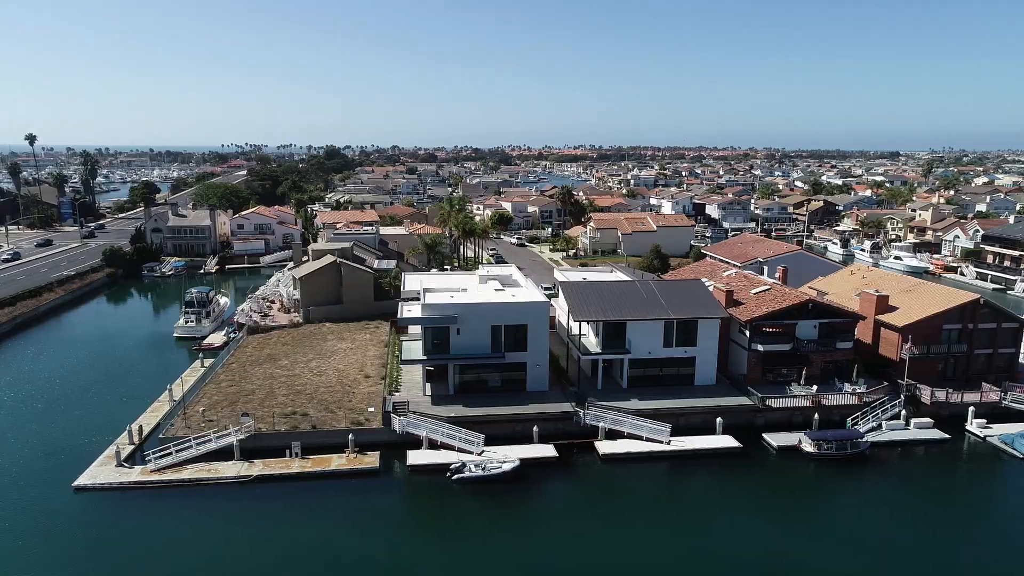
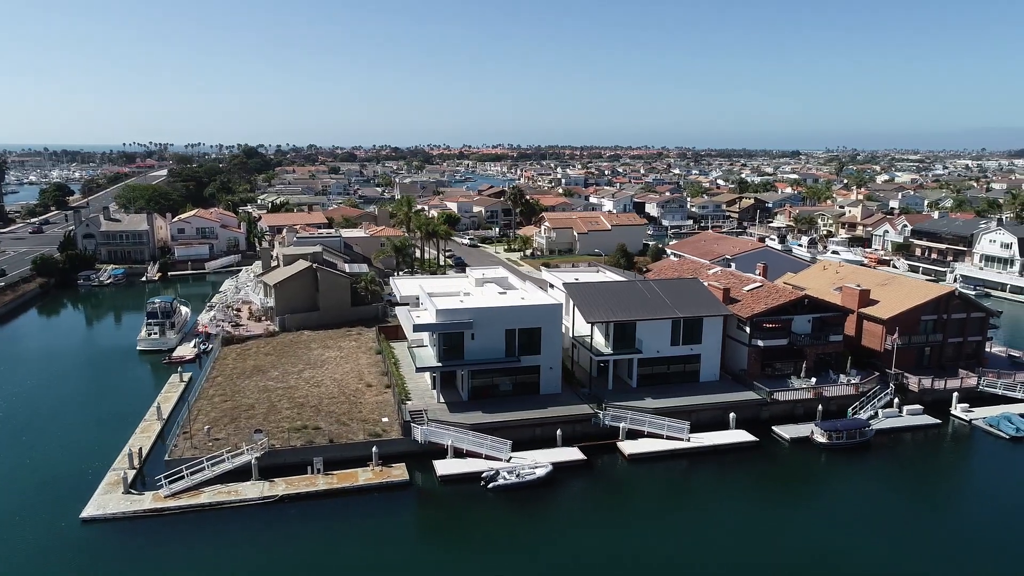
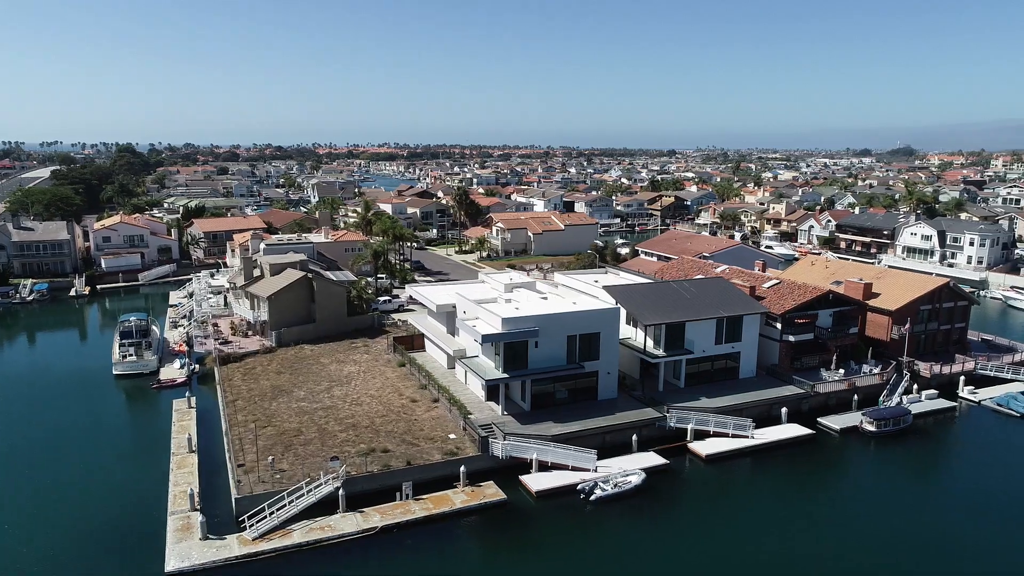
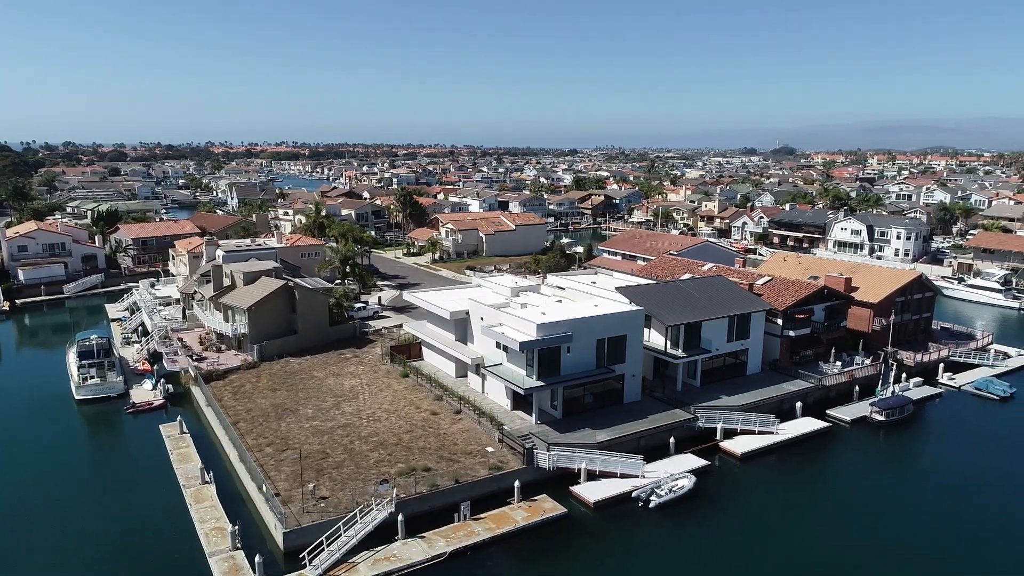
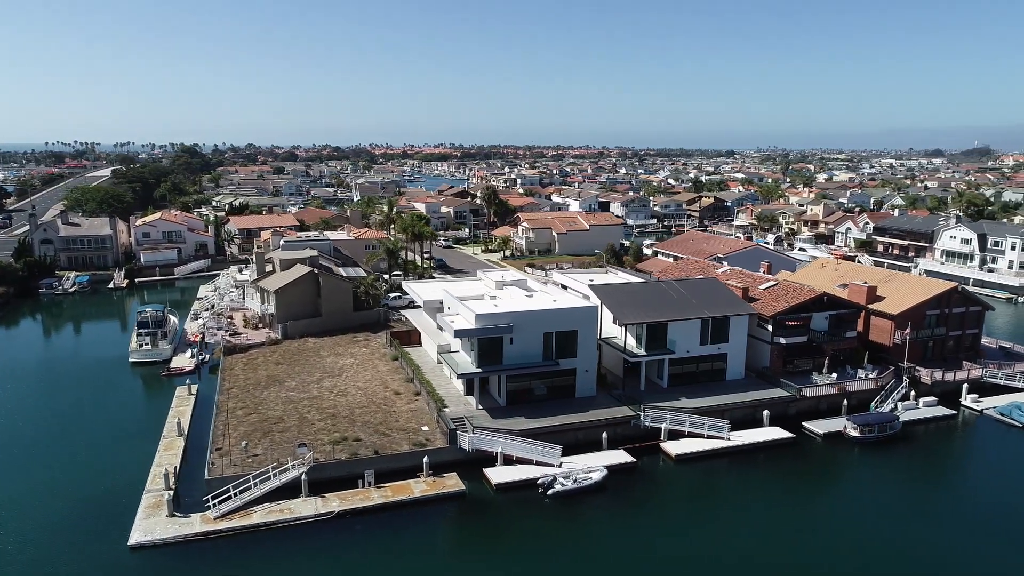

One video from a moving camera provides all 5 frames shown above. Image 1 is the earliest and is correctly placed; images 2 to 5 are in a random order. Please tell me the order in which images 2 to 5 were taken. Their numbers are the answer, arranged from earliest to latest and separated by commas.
2, 5, 3, 4
